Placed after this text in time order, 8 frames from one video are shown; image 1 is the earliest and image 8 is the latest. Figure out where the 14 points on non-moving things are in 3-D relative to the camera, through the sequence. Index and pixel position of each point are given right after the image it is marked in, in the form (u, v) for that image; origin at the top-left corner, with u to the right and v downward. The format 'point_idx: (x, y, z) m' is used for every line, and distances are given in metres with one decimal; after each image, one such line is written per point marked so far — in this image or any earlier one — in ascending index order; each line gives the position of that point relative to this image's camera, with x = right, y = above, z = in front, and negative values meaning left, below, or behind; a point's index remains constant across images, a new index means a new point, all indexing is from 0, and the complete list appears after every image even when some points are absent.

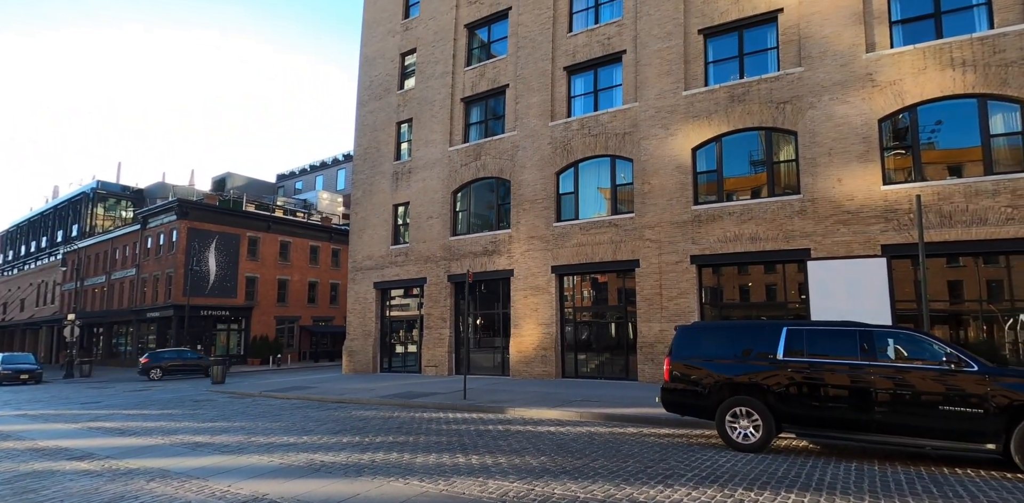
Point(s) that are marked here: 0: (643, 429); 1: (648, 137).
0: (+2.0, -2.8, +9.6) m
1: (+4.3, +3.6, +19.3) m
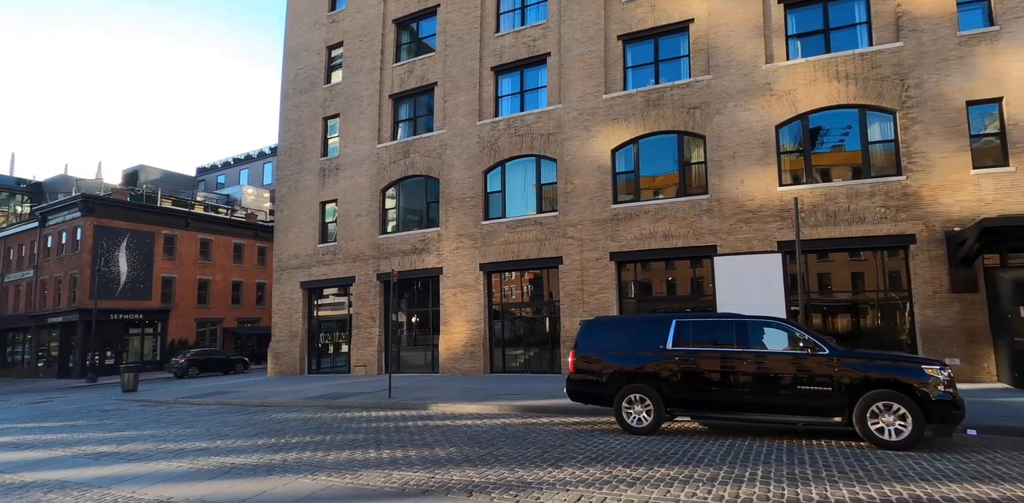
0: (+0.7, -2.8, +10.2) m
1: (+1.9, +3.7, +20.0) m
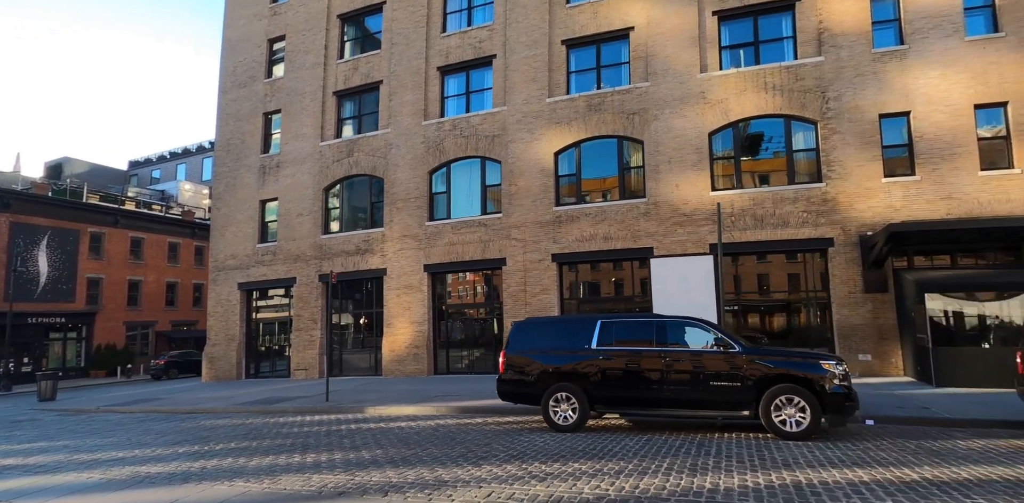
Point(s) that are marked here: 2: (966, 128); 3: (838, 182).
0: (-0.4, -2.8, +10.4) m
1: (+0.1, +3.6, +20.3) m
2: (+10.9, +3.0, +15.0) m
3: (+8.3, +1.8, +15.8) m
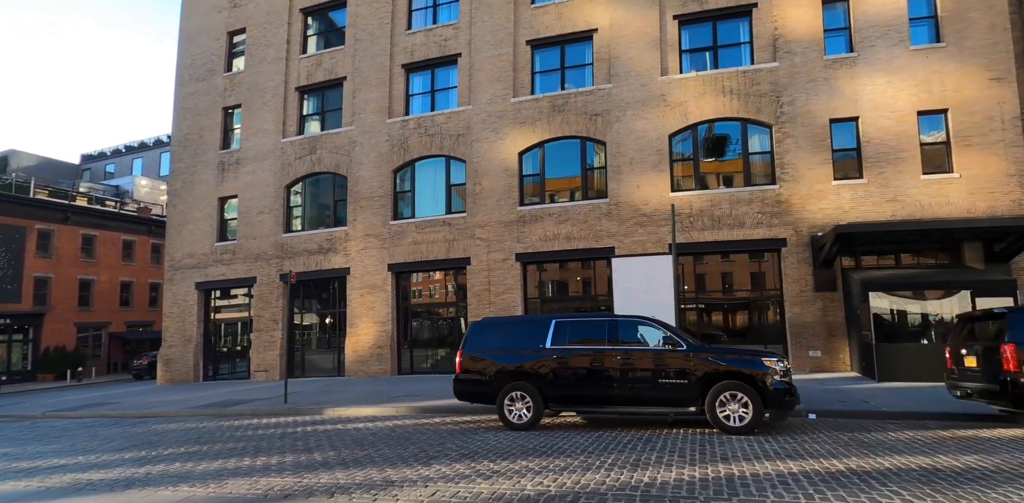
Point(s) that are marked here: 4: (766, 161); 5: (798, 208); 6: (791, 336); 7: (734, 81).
0: (-1.1, -2.8, +10.4) m
1: (-1.1, +3.7, +20.3) m
2: (+10.0, +3.0, +15.6) m
3: (+7.3, +1.8, +16.3) m
4: (+7.0, +2.5, +17.0) m
5: (+7.4, +1.1, +16.1) m
6: (+7.0, -2.1, +15.7) m
7: (+6.2, +4.8, +17.3) m
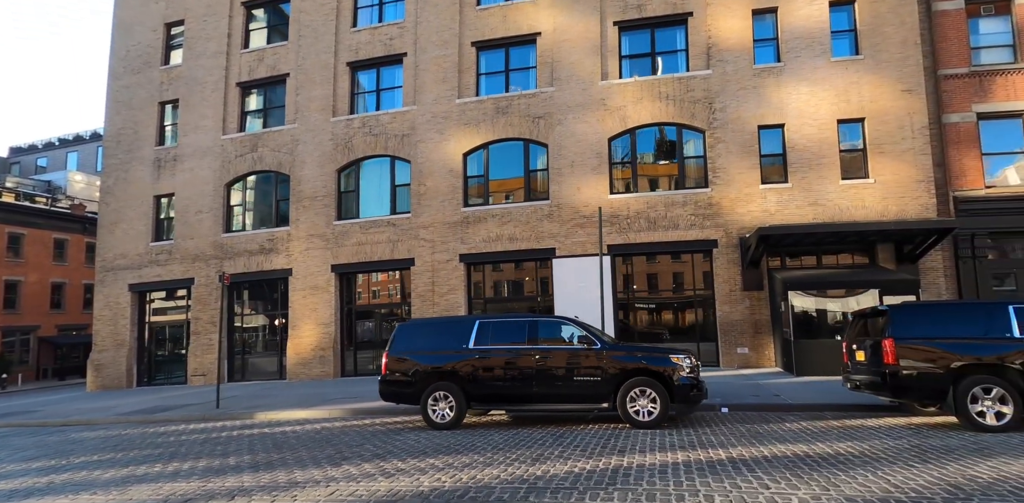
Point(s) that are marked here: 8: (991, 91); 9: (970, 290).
0: (-2.2, -2.9, +10.6) m
1: (-2.9, +3.6, +20.4) m
2: (+8.4, +3.0, +16.5) m
3: (+5.7, +1.7, +17.0) m
4: (+5.3, +2.4, +17.6) m
5: (+5.9, +1.1, +16.8) m
6: (+5.5, -2.2, +16.4) m
7: (+4.5, +4.7, +17.9) m
8: (+12.3, +4.1, +16.0) m
9: (+11.3, -1.0, +15.3) m
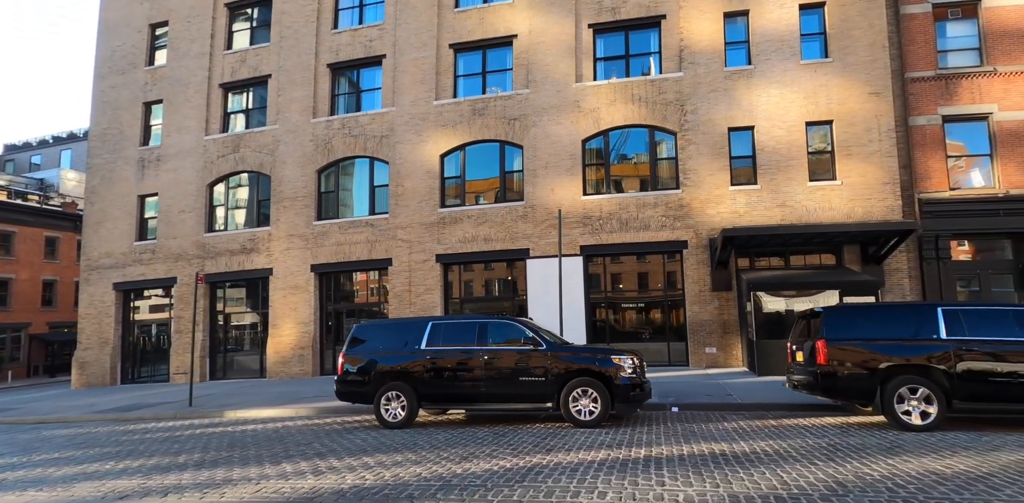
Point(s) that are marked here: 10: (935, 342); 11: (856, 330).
0: (-2.9, -2.9, +10.8) m
1: (-3.6, +3.6, +20.6) m
2: (+7.7, +2.9, +16.7) m
3: (+5.0, +1.7, +17.1) m
4: (+4.6, +2.4, +17.8) m
5: (+5.1, +1.1, +17.0) m
6: (+4.7, -2.2, +16.6) m
7: (+3.8, +4.7, +18.1) m
8: (+11.6, +4.1, +16.2) m
9: (+10.5, -1.0, +15.5) m
10: (+5.2, -1.1, +7.7) m
11: (+4.4, -1.0, +8.0) m
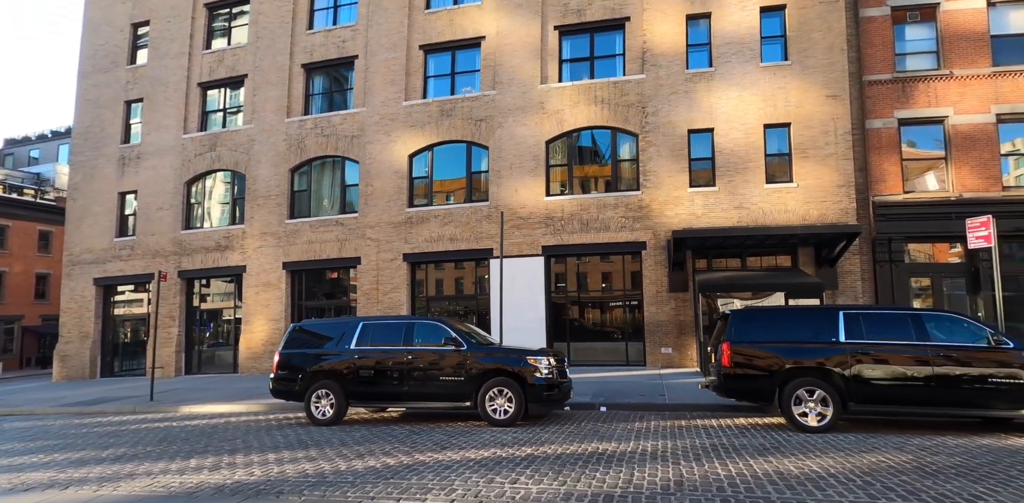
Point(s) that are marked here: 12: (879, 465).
0: (-4.1, -2.9, +11.0) m
1: (-4.7, +3.7, +20.8) m
2: (+6.6, +2.9, +16.8) m
3: (+3.9, +1.7, +17.3) m
4: (+3.5, +2.4, +18.0) m
5: (+4.0, +1.1, +17.2) m
6: (+3.6, -2.2, +16.7) m
7: (+2.7, +4.7, +18.2) m
8: (+10.5, +4.0, +16.3) m
9: (+9.4, -1.1, +15.7) m
10: (+4.1, -1.2, +7.9) m
11: (+3.3, -1.1, +8.2) m
12: (+3.4, -2.0, +5.7) m
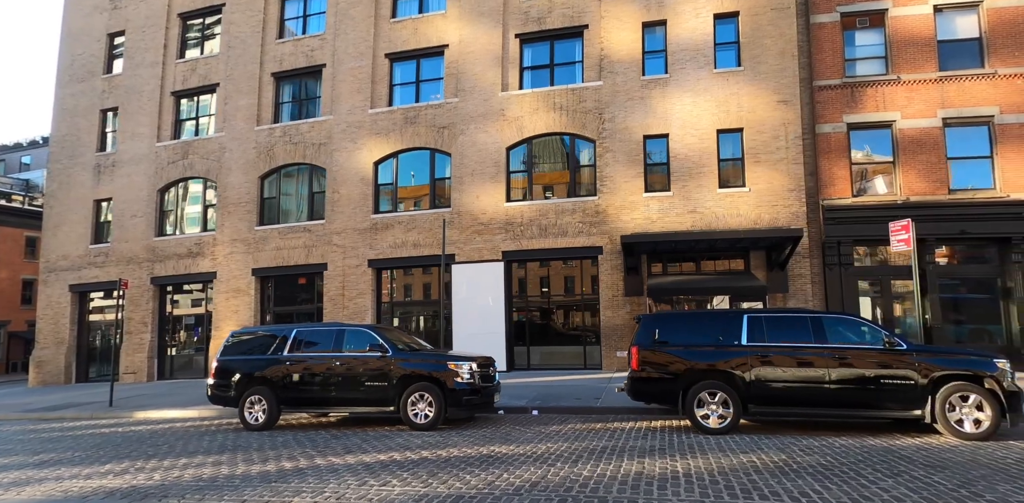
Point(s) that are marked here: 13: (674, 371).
0: (-5.2, -3.1, +11.2) m
1: (-5.9, +3.5, +21.0) m
2: (+5.4, +2.8, +17.1) m
3: (+2.7, +1.6, +17.6) m
4: (+2.3, +2.3, +18.2) m
5: (+2.9, +0.9, +17.4) m
6: (+2.5, -2.3, +17.0) m
7: (+1.5, +4.6, +18.5) m
8: (+9.3, +4.0, +16.5) m
9: (+8.3, -1.1, +15.9) m
10: (+2.9, -1.3, +8.1) m
11: (+2.2, -1.2, +8.4) m
12: (+2.2, -2.0, +5.9) m
13: (+2.2, -1.6, +8.2) m
